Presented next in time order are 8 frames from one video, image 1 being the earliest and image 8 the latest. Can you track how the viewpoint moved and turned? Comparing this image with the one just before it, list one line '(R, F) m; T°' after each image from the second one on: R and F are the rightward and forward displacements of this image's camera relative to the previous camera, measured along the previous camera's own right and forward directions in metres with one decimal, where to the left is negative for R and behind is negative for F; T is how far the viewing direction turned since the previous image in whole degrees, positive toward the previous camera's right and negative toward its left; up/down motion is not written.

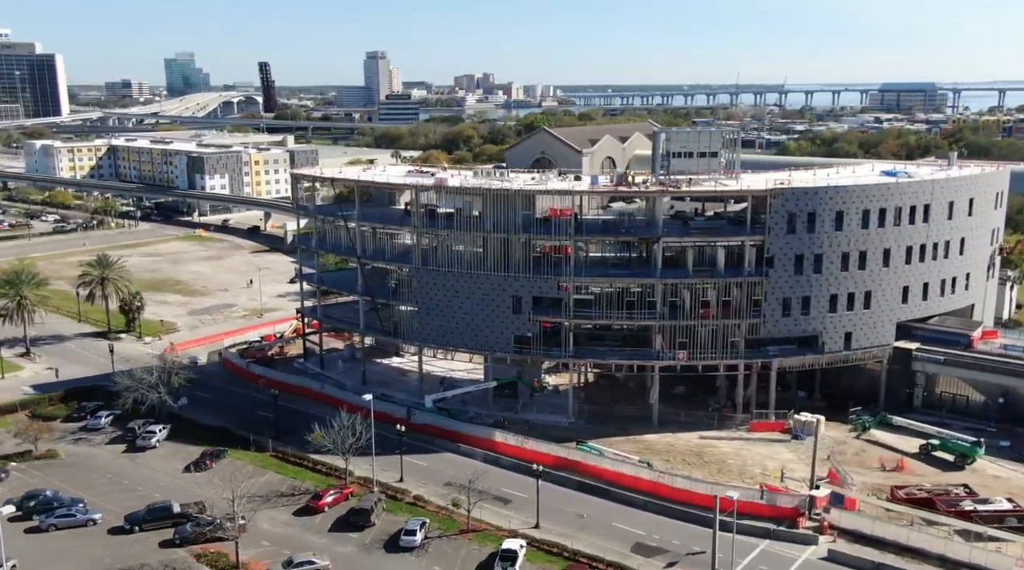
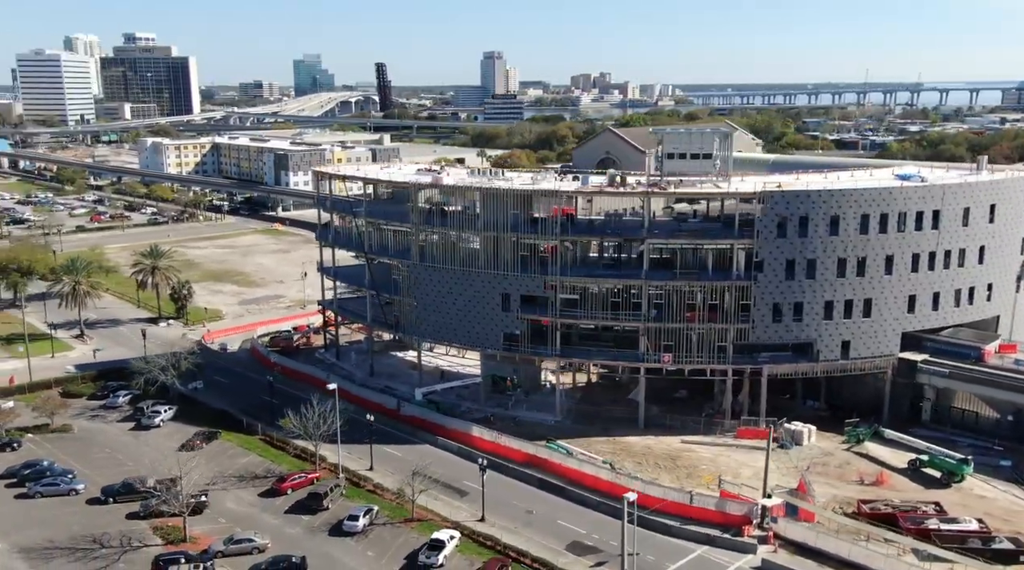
(+9.3, -0.4) m; -7°
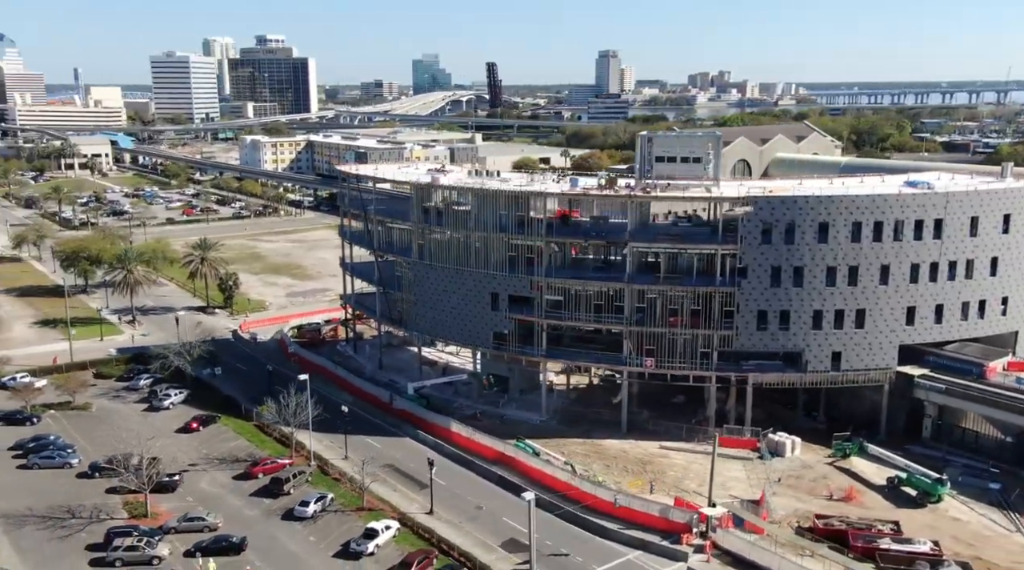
(+9.3, -0.3) m; -7°
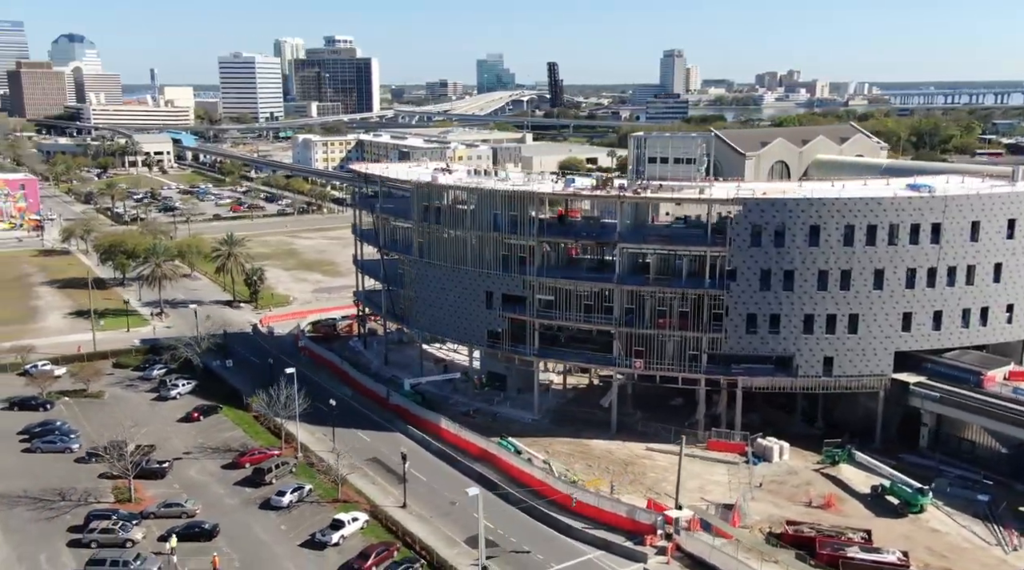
(+5.2, -0.3) m; -4°
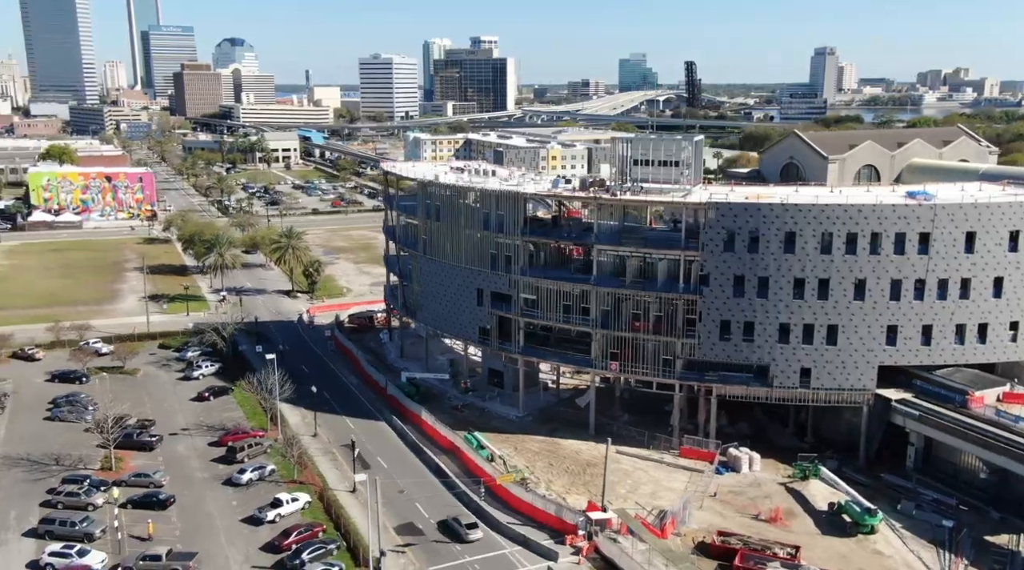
(+11.5, -0.2) m; -9°
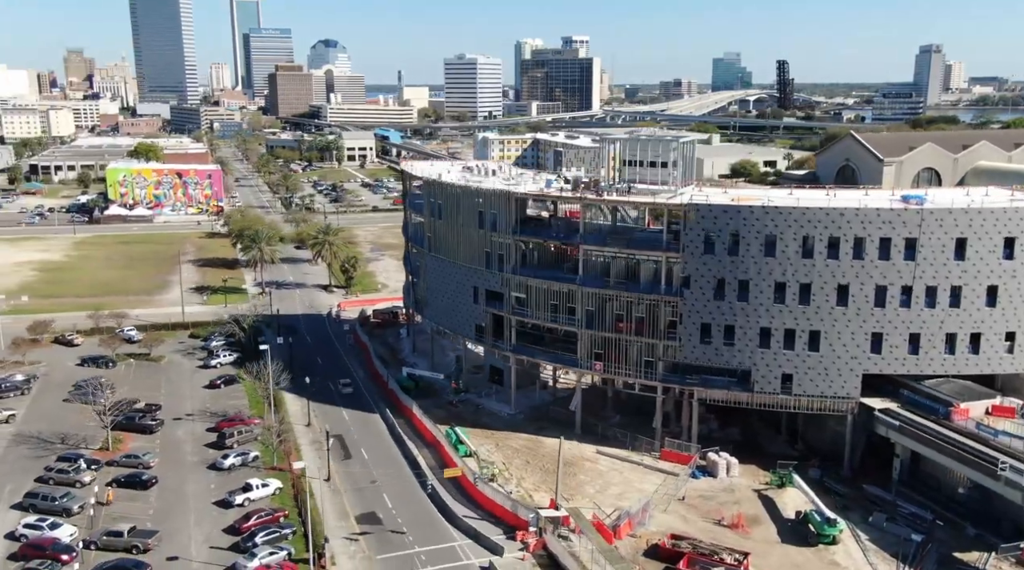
(+7.3, -0.4) m; -6°
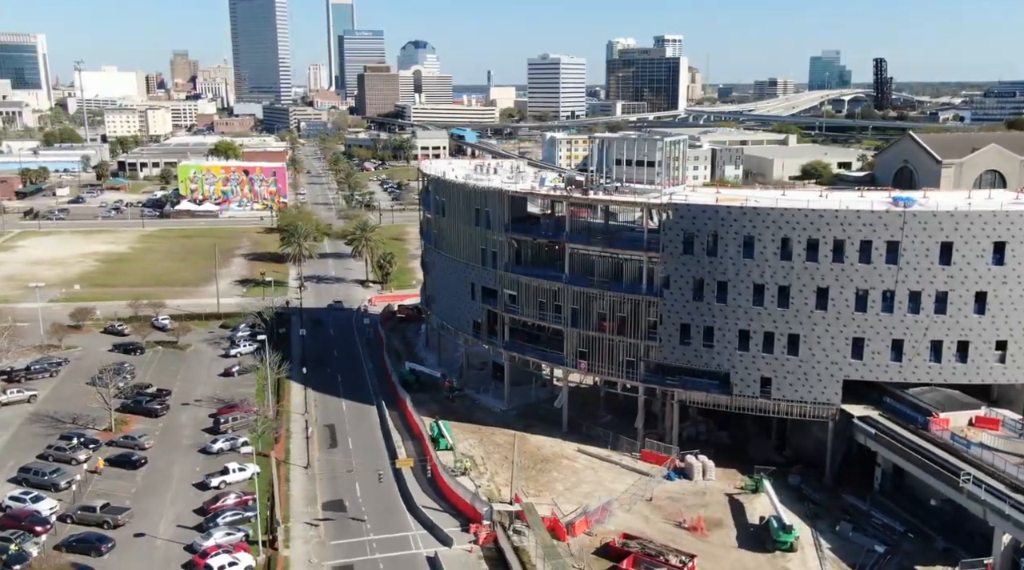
(+7.3, -0.3) m; -6°
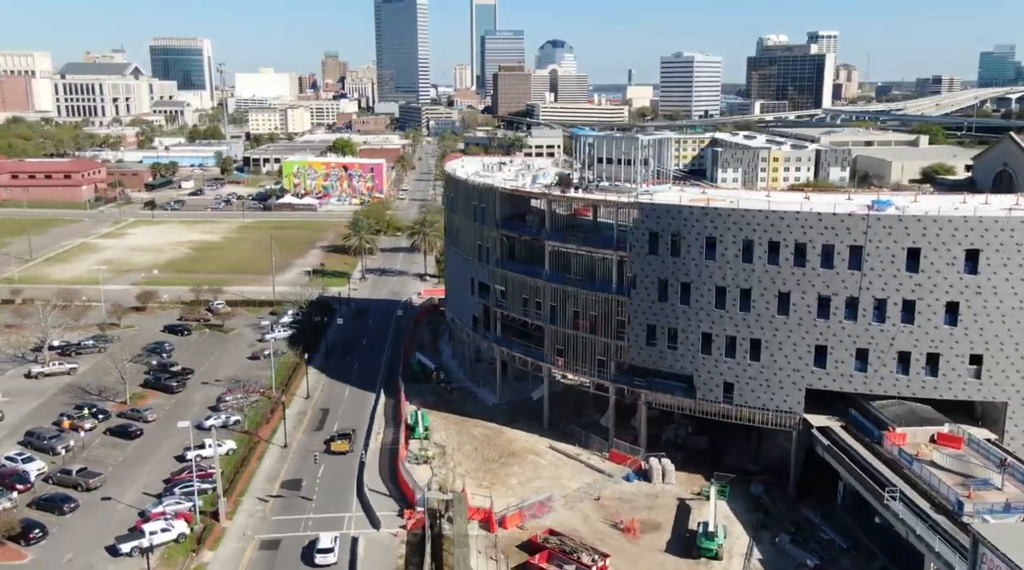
(+11.4, 0.0) m; -9°
